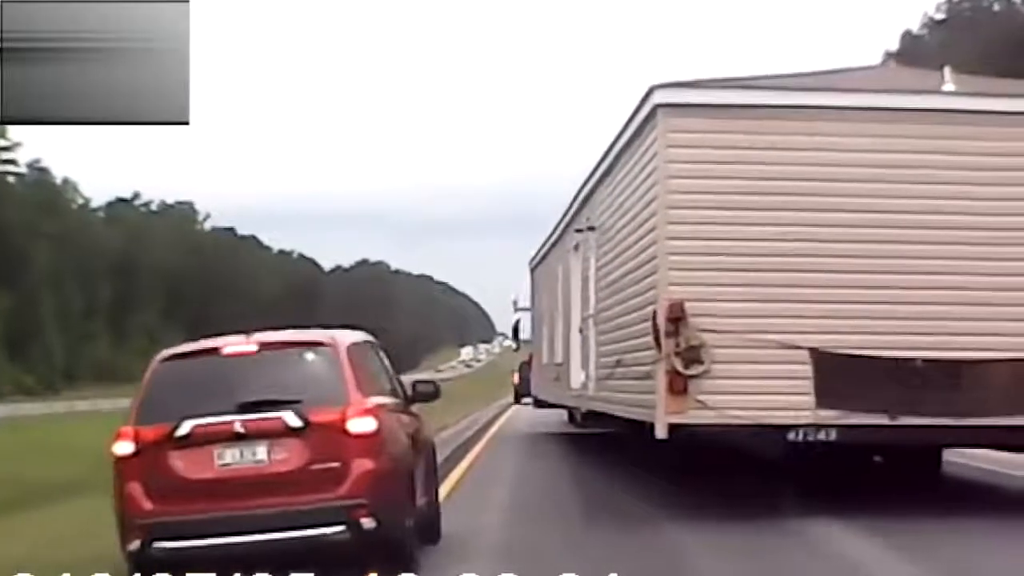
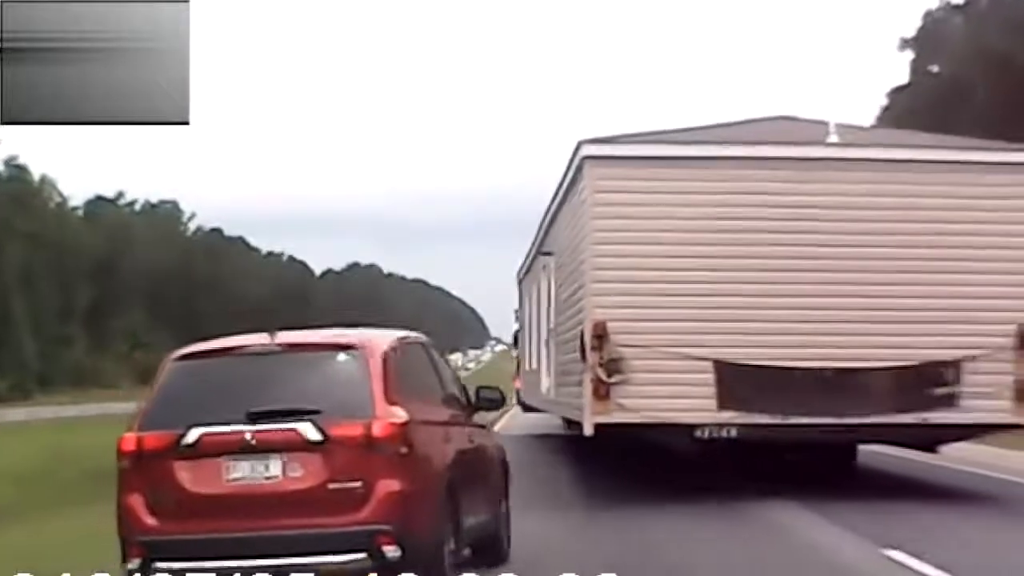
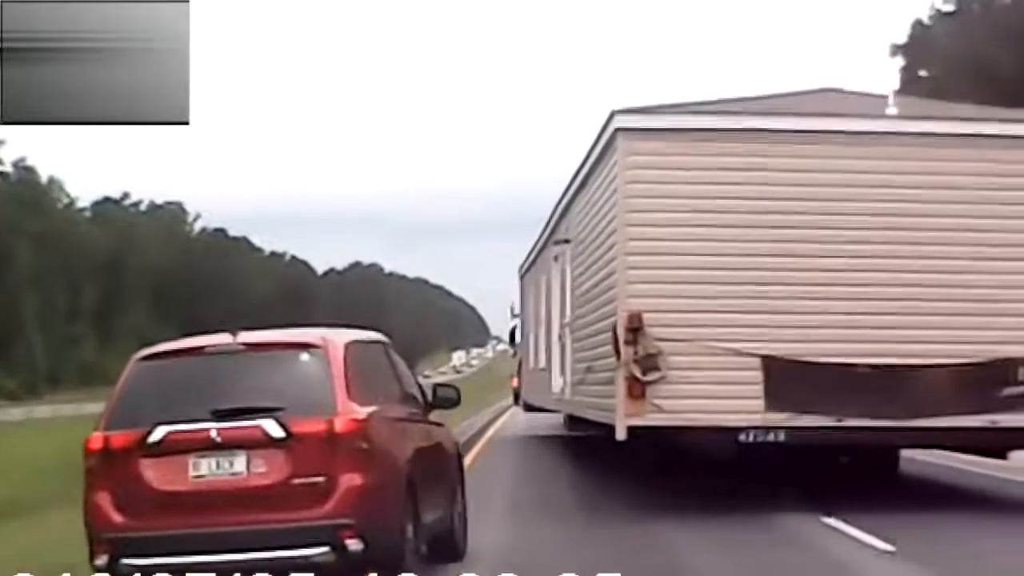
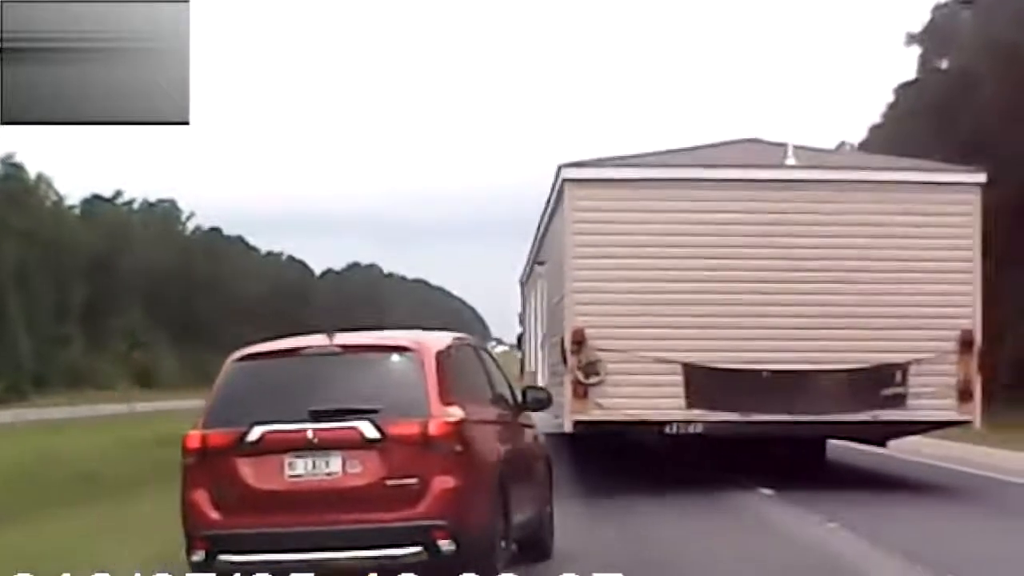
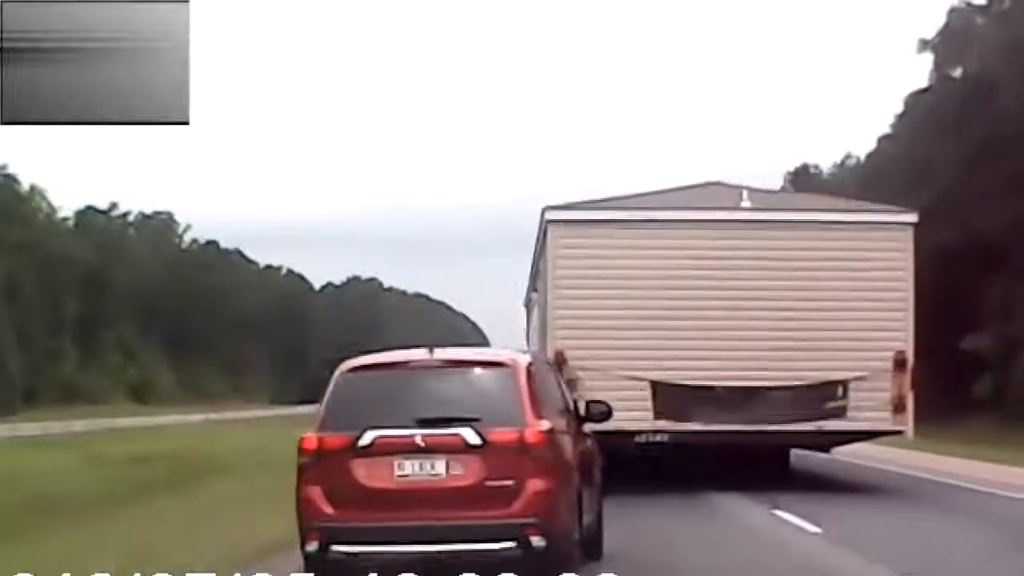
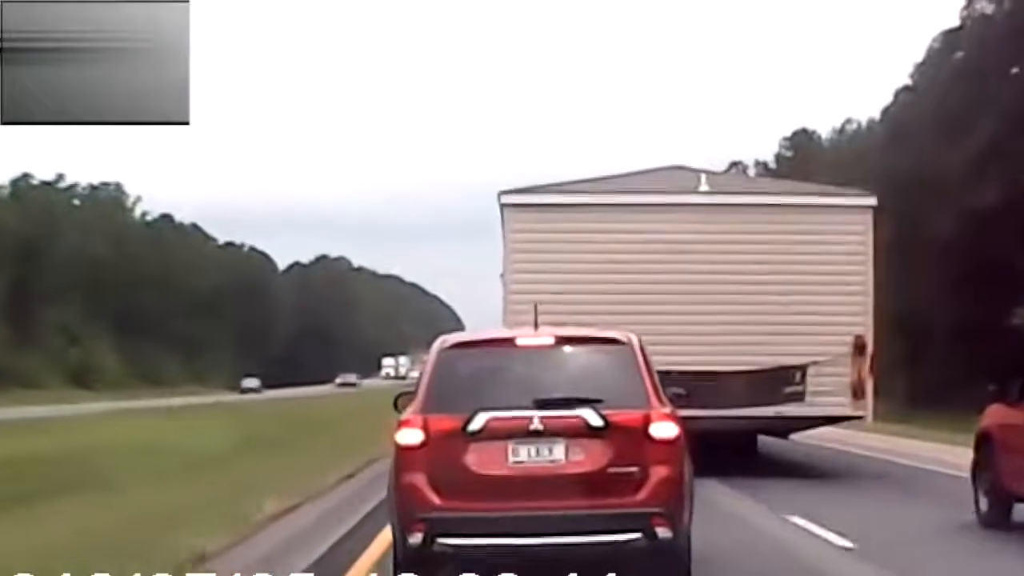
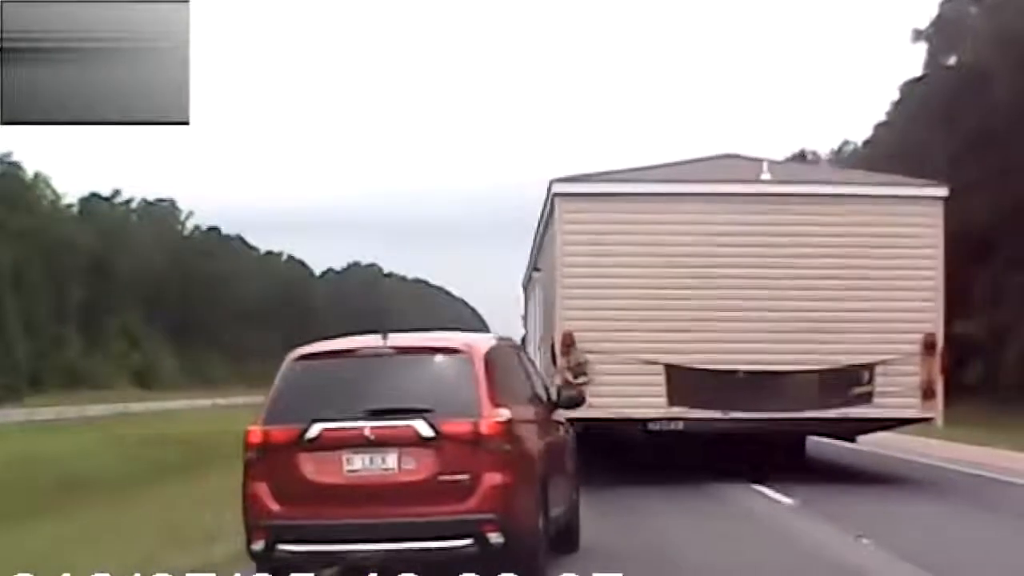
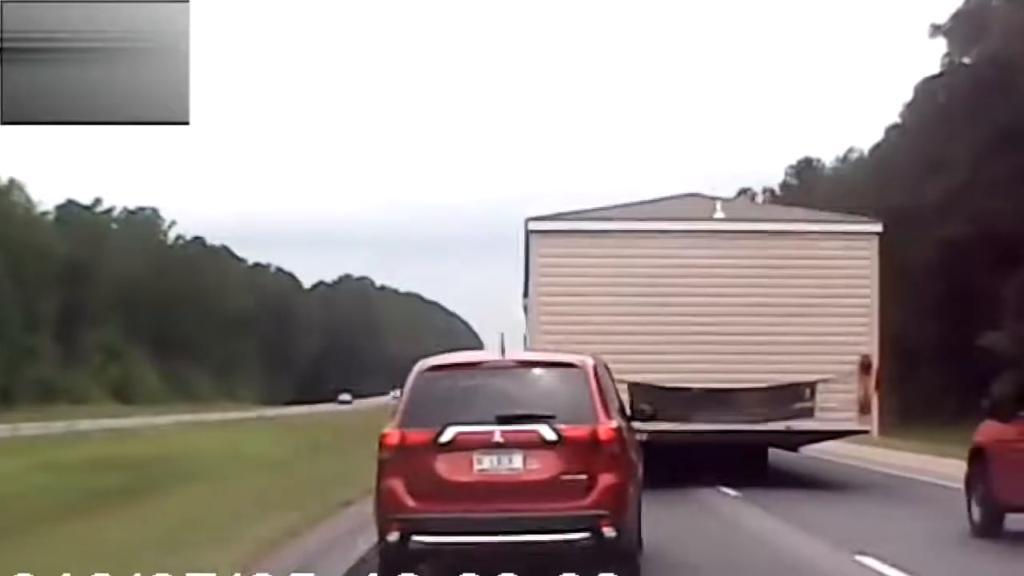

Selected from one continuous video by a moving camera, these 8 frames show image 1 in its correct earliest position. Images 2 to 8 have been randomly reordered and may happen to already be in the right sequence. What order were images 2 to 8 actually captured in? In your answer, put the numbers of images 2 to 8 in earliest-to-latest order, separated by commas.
3, 2, 4, 7, 5, 8, 6
